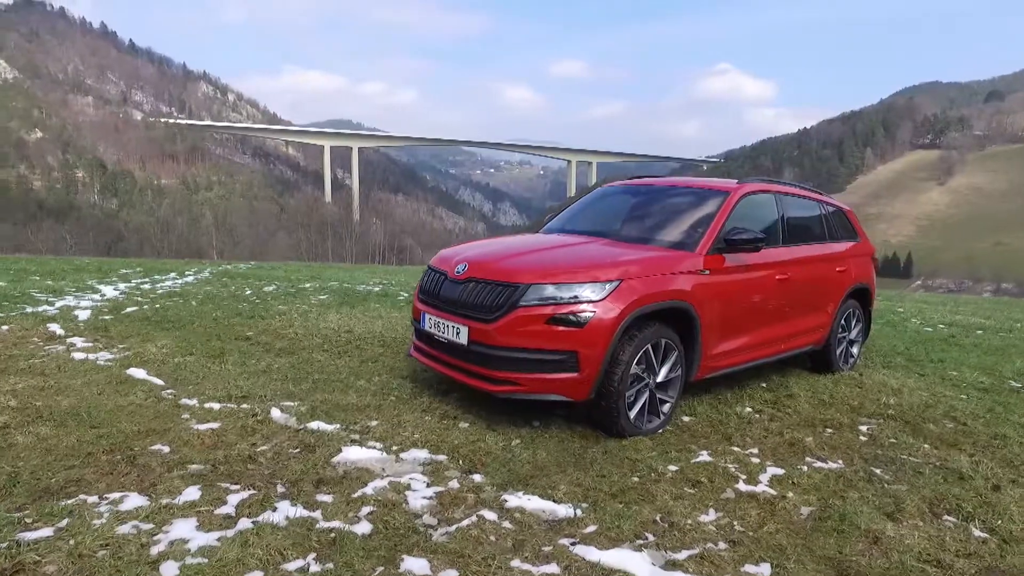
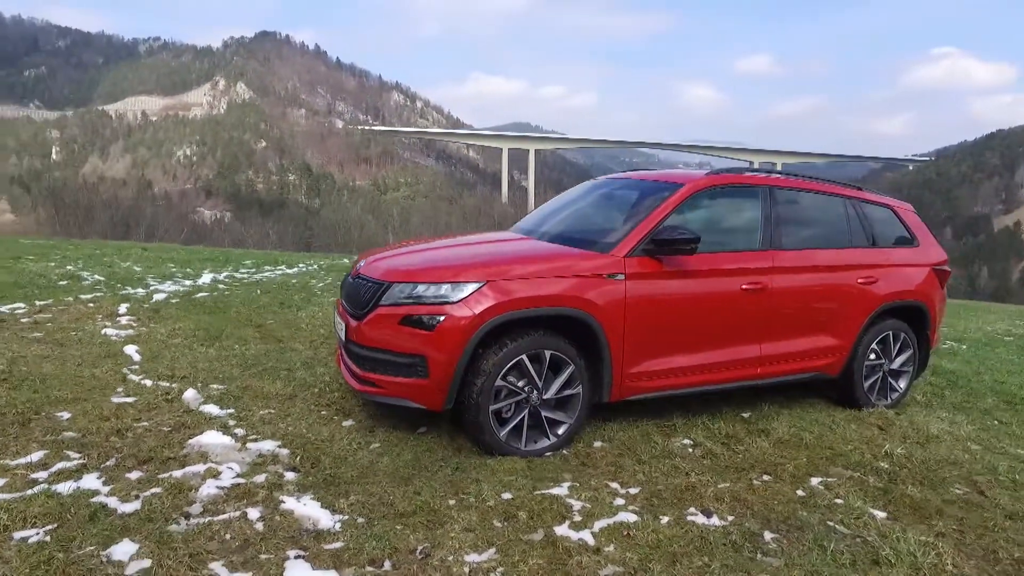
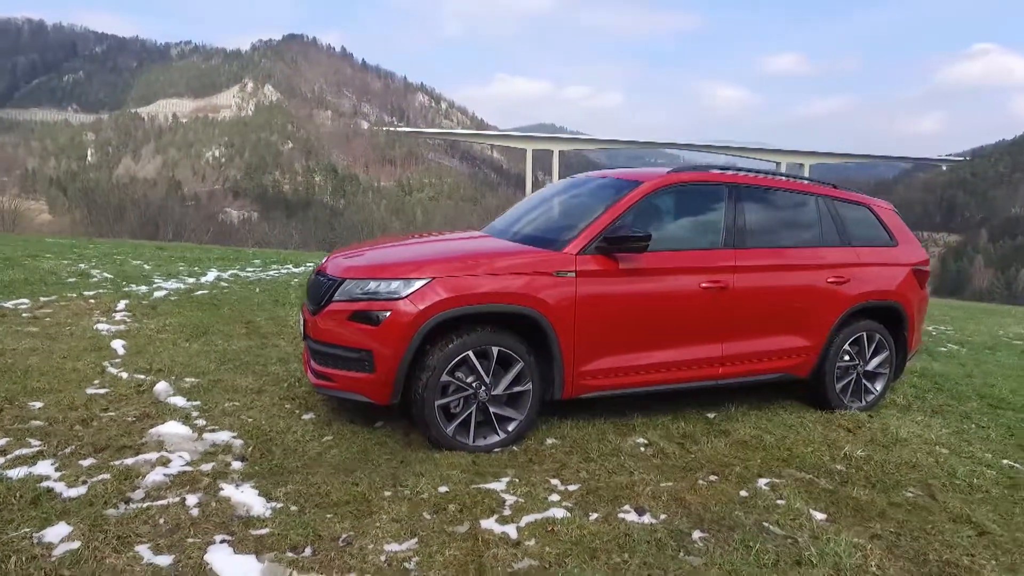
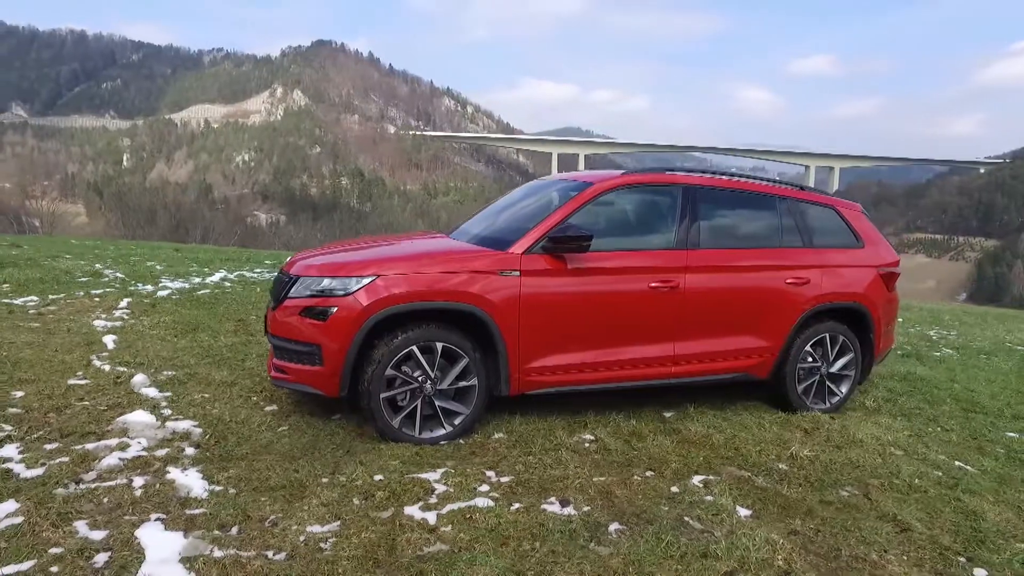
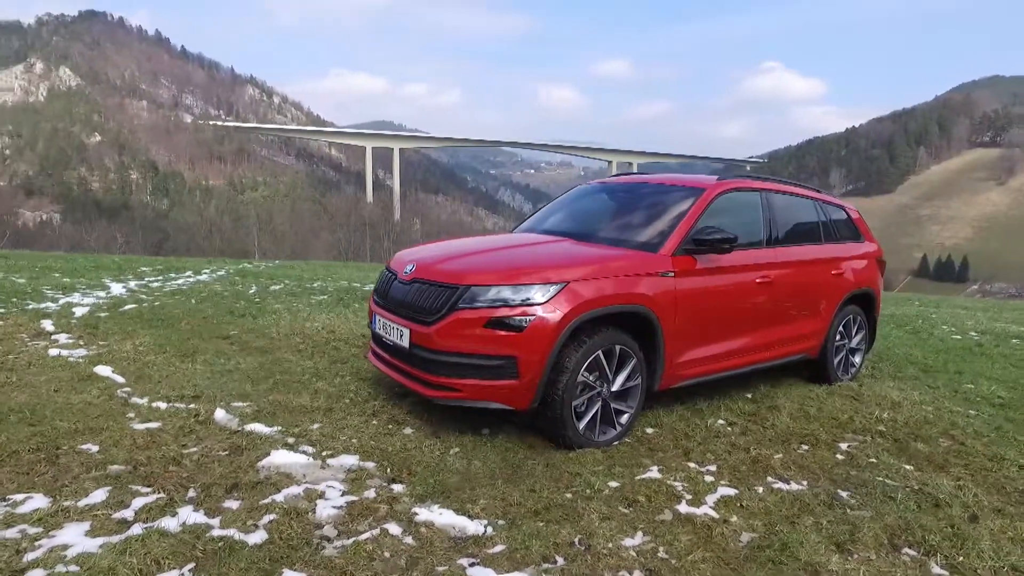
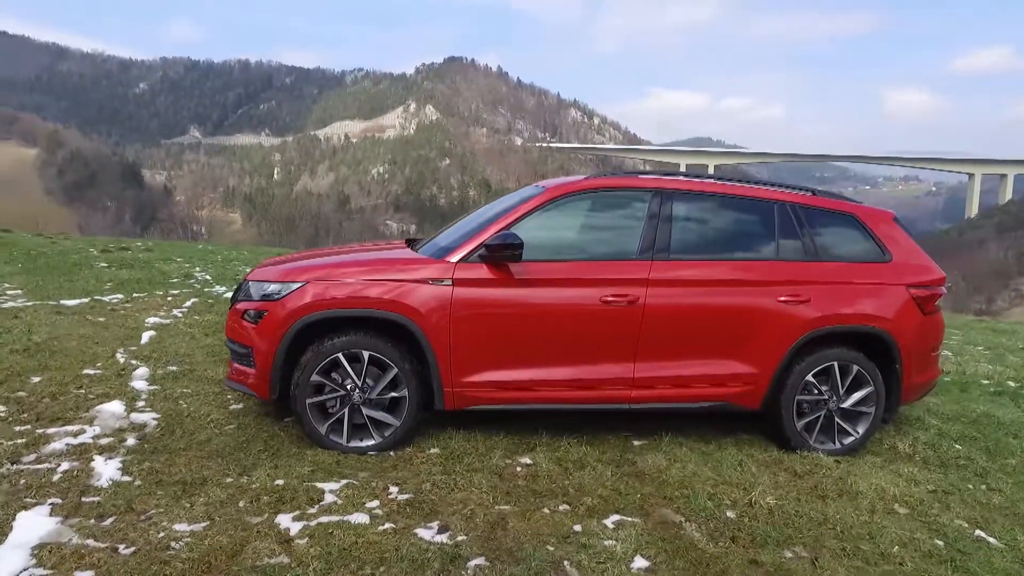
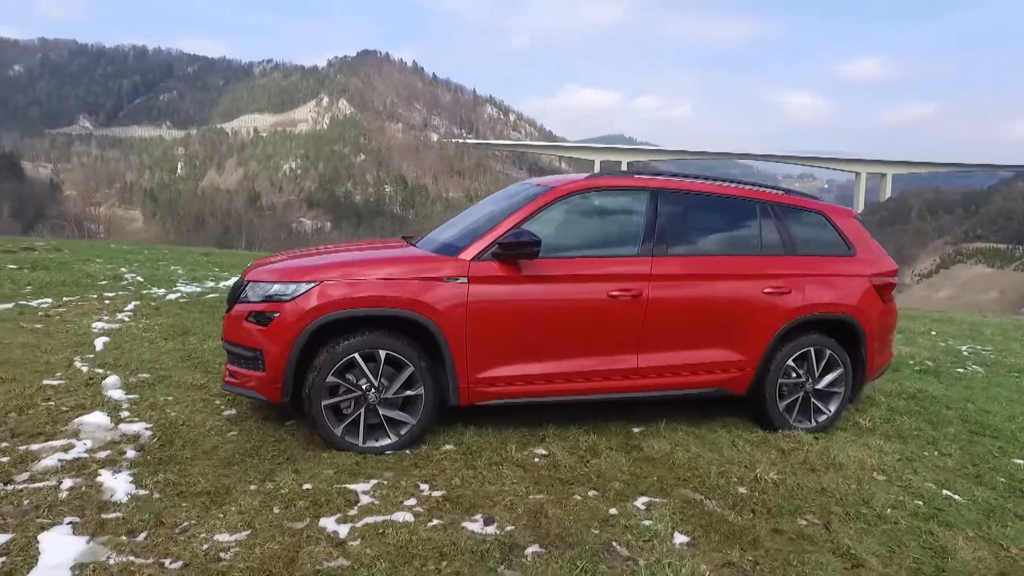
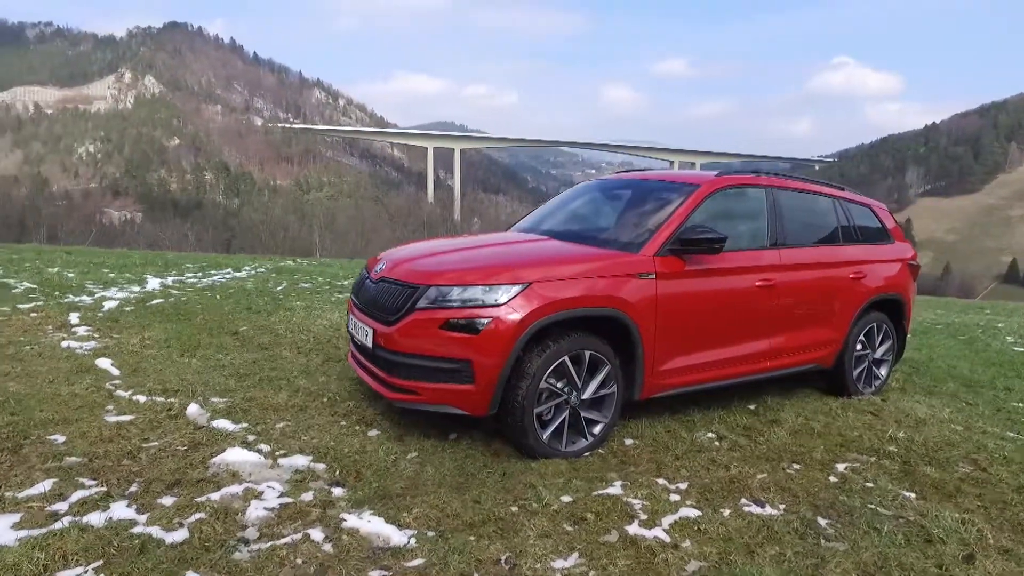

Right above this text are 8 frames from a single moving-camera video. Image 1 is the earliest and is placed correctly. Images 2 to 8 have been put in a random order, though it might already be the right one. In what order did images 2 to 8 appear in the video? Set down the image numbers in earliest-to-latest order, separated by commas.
5, 8, 2, 3, 4, 7, 6
